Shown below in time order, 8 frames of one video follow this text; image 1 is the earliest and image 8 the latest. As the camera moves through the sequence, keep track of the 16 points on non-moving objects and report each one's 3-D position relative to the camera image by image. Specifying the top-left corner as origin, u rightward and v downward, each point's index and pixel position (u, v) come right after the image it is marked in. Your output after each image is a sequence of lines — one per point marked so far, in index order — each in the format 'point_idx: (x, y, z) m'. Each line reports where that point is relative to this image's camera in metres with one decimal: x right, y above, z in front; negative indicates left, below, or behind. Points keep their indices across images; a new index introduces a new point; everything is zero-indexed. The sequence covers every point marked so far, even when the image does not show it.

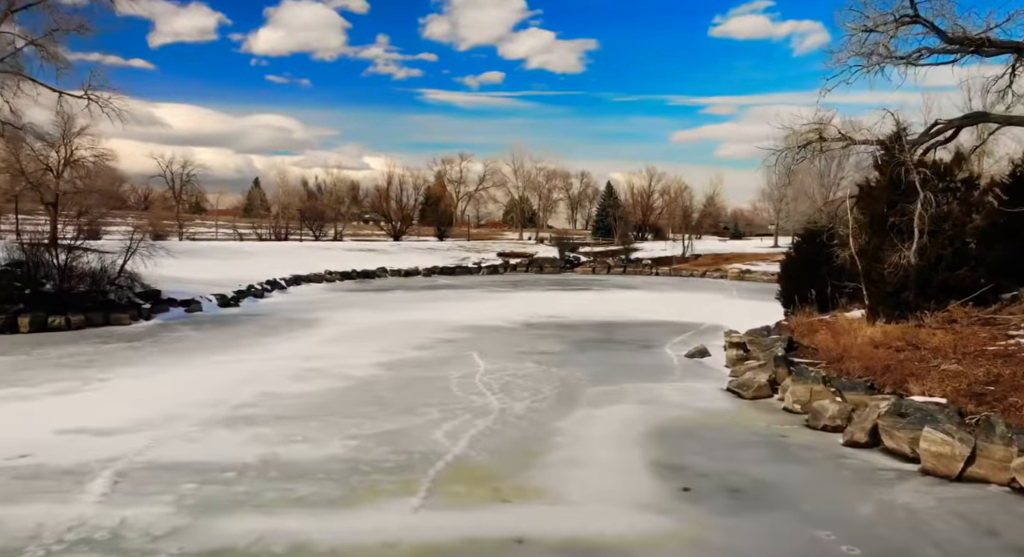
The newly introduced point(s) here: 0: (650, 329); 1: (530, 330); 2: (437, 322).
0: (+3.3, -1.2, +17.7) m
1: (+0.4, -1.2, +17.2) m
2: (-1.9, -1.1, +18.4) m
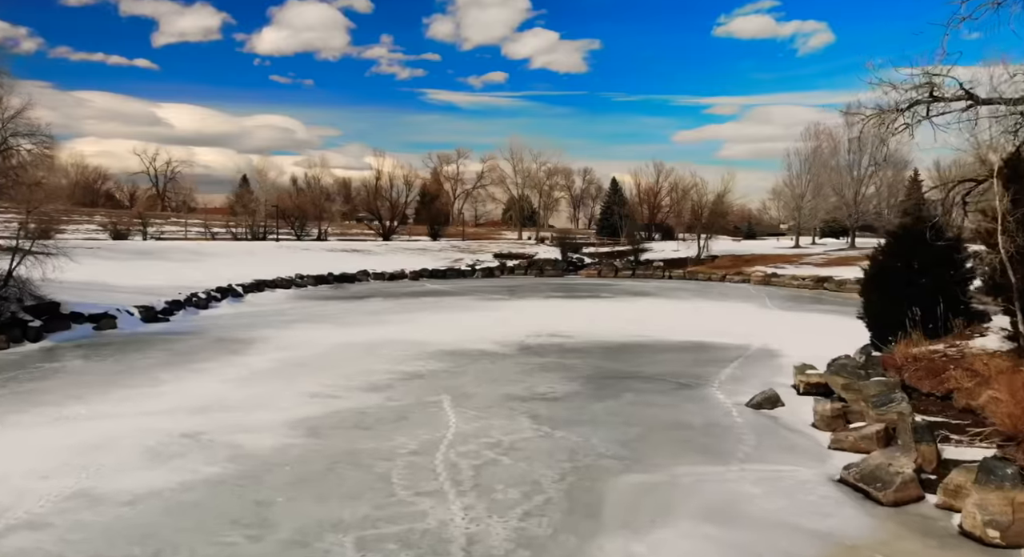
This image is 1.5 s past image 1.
0: (+3.1, -1.4, +13.6) m
1: (+0.3, -1.4, +13.1) m
2: (-2.0, -1.3, +14.3) m
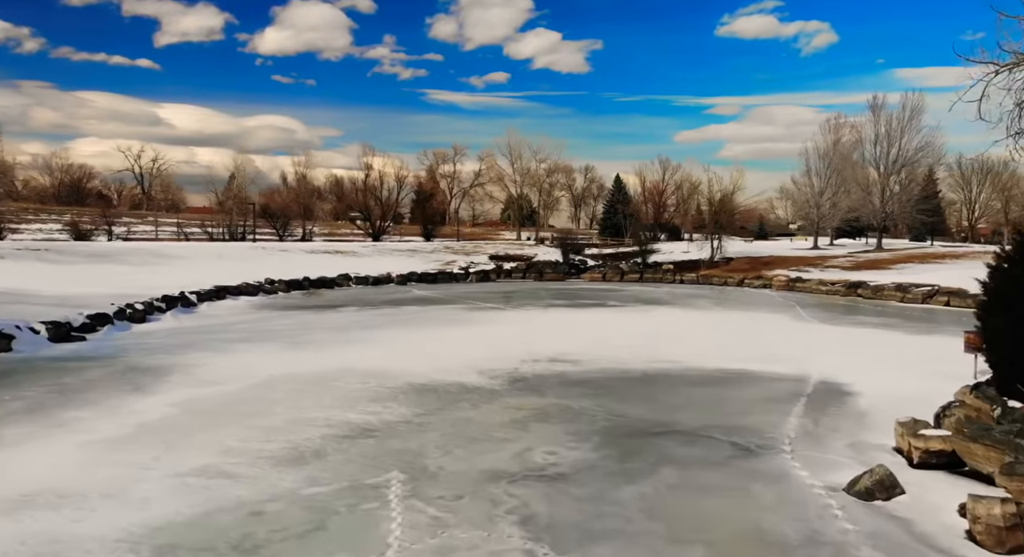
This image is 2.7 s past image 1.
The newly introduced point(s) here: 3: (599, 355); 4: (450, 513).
0: (+3.0, -1.6, +10.4) m
1: (+0.1, -1.6, +9.9) m
2: (-2.2, -1.4, +11.1) m
3: (+1.5, -1.3, +13.2) m
4: (-0.5, -1.8, +5.7) m
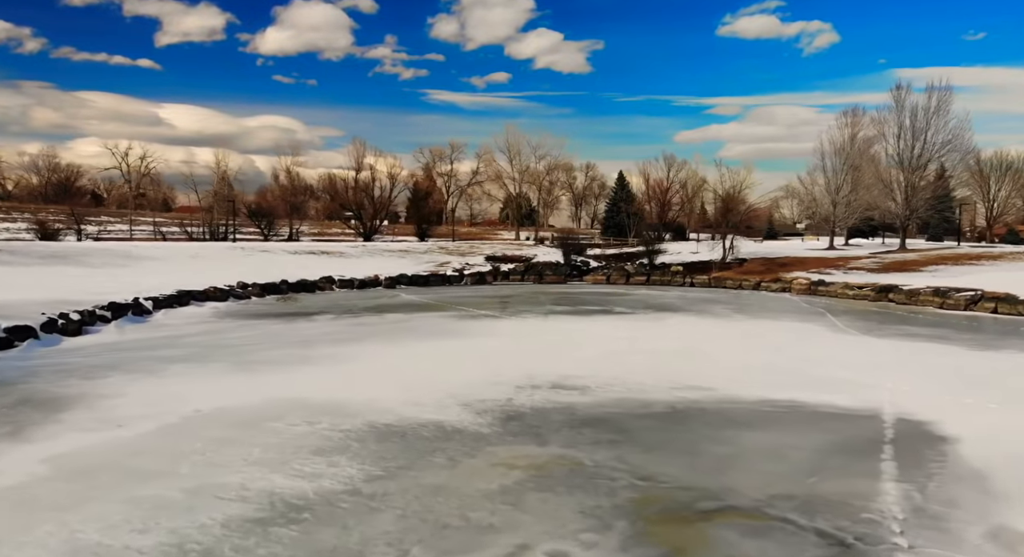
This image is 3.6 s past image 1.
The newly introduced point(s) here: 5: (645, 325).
0: (+2.9, -1.7, +8.0) m
1: (0.0, -1.7, +7.5) m
2: (-2.3, -1.5, +8.7) m
3: (+1.4, -1.4, +10.8) m
4: (-0.6, -1.9, +3.3) m
5: (+3.2, -1.1, +18.4) m
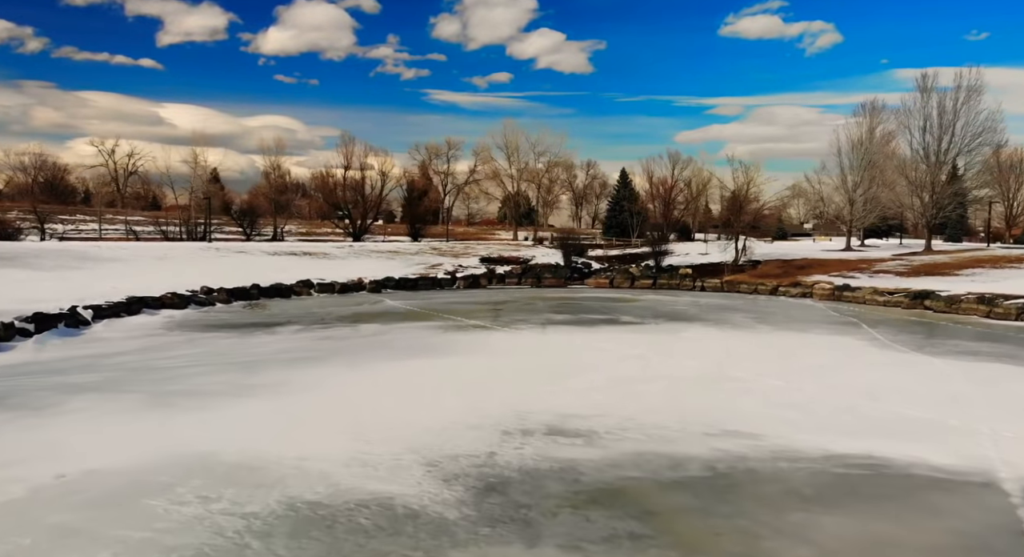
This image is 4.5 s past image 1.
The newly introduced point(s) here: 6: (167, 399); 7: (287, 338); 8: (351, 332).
0: (+2.7, -1.8, +5.6) m
1: (-0.1, -1.8, +5.1) m
2: (-2.4, -1.7, +6.3) m
3: (+1.3, -1.6, +8.4) m
4: (-0.7, -2.0, +0.9) m
5: (+3.1, -1.3, +16.0) m
6: (-4.3, -1.5, +9.4) m
7: (-4.6, -1.2, +15.3) m
8: (-3.4, -1.2, +16.0) m
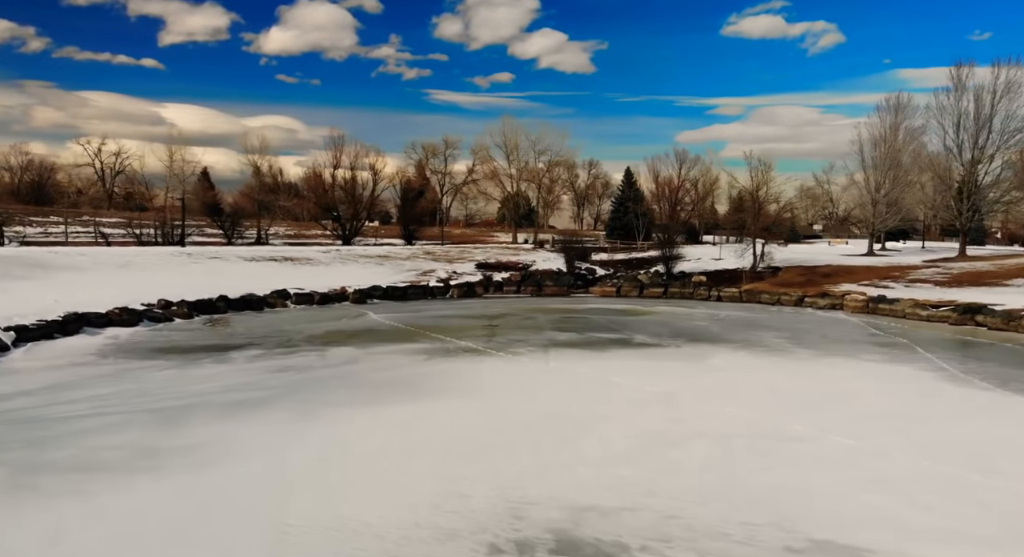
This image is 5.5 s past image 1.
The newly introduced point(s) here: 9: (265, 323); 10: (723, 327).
0: (+2.6, -2.1, +3.1) m
1: (-0.2, -2.1, +2.6) m
2: (-2.5, -2.0, +3.8) m
3: (+1.2, -1.9, +5.9) m
4: (-0.8, -2.3, -1.6) m
5: (+3.0, -1.6, +13.4) m
6: (-4.4, -1.8, +6.9) m
7: (-4.6, -1.5, +12.8) m
8: (-3.5, -1.5, +13.5) m
9: (-6.1, -1.1, +18.6) m
10: (+5.2, -1.2, +18.7) m
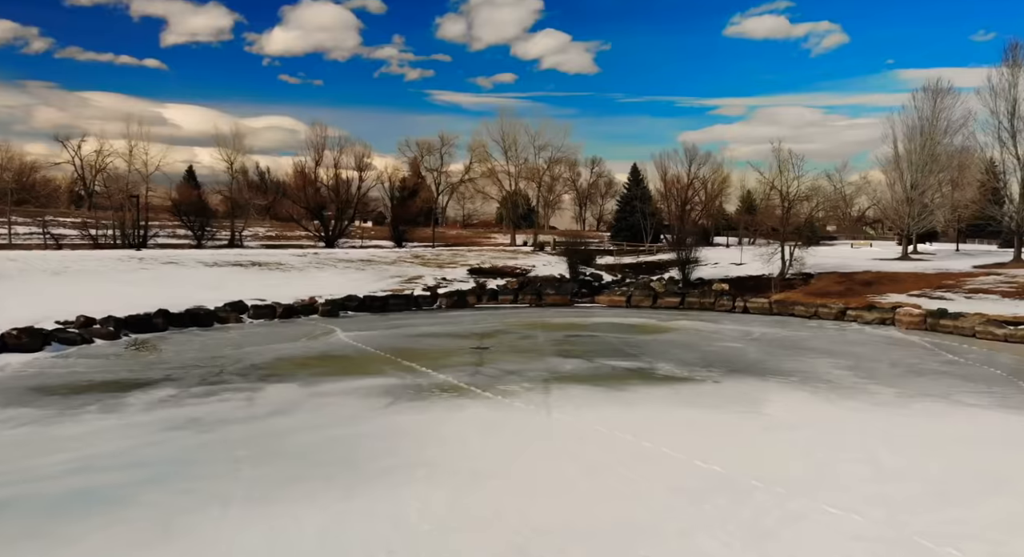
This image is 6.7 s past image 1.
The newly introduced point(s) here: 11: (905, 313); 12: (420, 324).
0: (+2.5, -2.4, -0.3) m
1: (-0.4, -2.4, -0.9) m
2: (-2.7, -2.2, +0.4) m
3: (+1.0, -2.1, +2.4) m
4: (-1.0, -2.6, -5.0) m
5: (+2.9, -1.8, +10.0) m
6: (-4.5, -2.1, +3.5) m
7: (-4.8, -1.8, +9.4) m
8: (-3.6, -1.7, +10.1) m
9: (-6.3, -1.3, +15.2) m
10: (+5.1, -1.5, +15.3) m
11: (+10.2, -0.9, +19.4) m
12: (-2.4, -1.2, +19.8) m
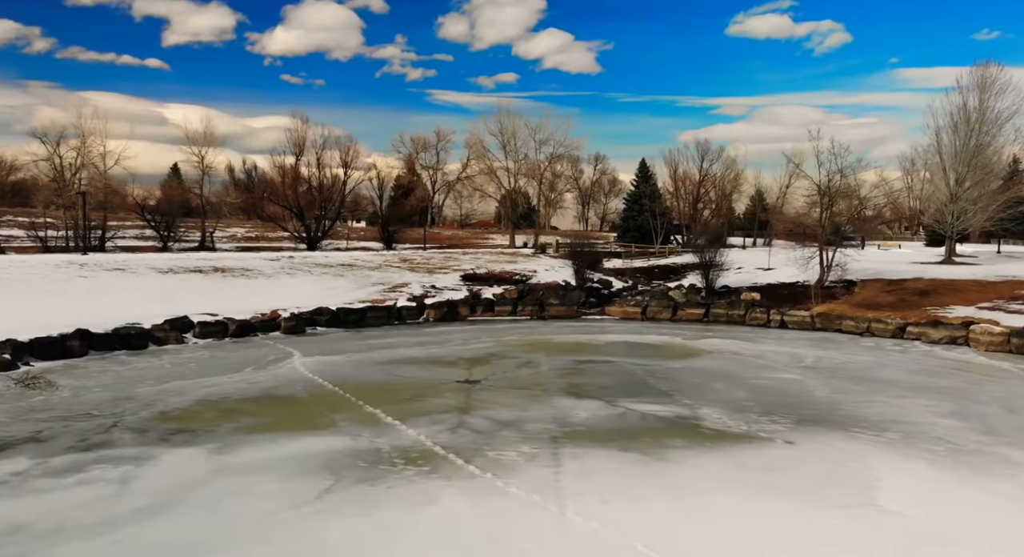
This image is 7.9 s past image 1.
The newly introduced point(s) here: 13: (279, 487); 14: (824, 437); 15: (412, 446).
0: (+2.4, -2.6, -3.6) m
1: (-0.5, -2.6, -4.2) m
2: (-2.7, -2.5, -2.9) m
3: (+1.0, -2.4, -0.9) m
4: (-1.1, -2.9, -8.3) m
5: (+2.8, -2.1, +6.7) m
6: (-4.6, -2.3, +0.2) m
7: (-4.8, -2.0, +6.1) m
8: (-3.7, -2.0, +6.8) m
9: (-6.3, -1.6, +11.9) m
10: (+5.0, -1.7, +12.0) m
11: (+10.2, -1.2, +16.1) m
12: (-2.5, -1.4, +16.5) m
13: (-2.2, -2.0, +7.1) m
14: (+3.7, -1.9, +9.0) m
15: (-1.1, -1.9, +8.5) m
